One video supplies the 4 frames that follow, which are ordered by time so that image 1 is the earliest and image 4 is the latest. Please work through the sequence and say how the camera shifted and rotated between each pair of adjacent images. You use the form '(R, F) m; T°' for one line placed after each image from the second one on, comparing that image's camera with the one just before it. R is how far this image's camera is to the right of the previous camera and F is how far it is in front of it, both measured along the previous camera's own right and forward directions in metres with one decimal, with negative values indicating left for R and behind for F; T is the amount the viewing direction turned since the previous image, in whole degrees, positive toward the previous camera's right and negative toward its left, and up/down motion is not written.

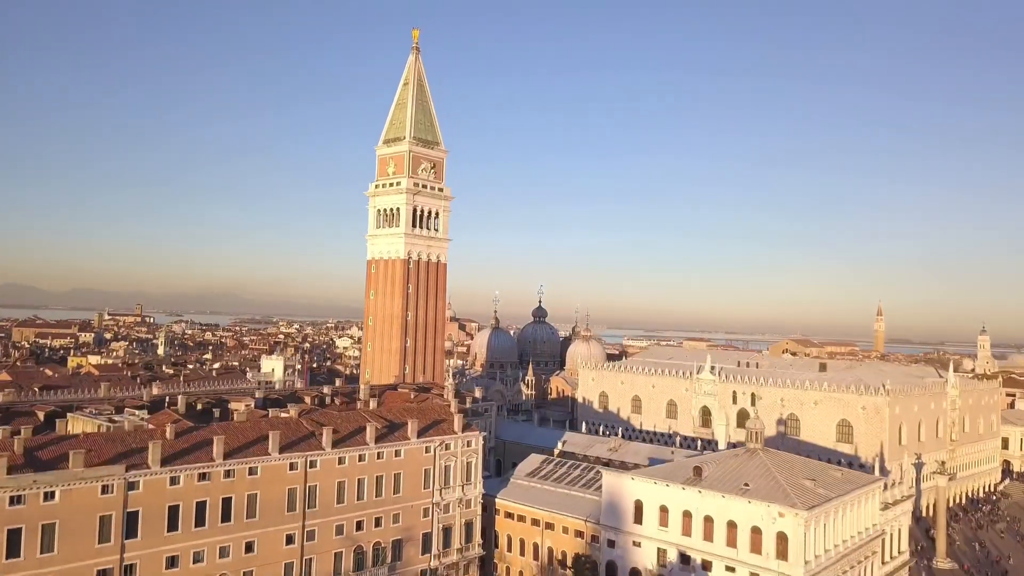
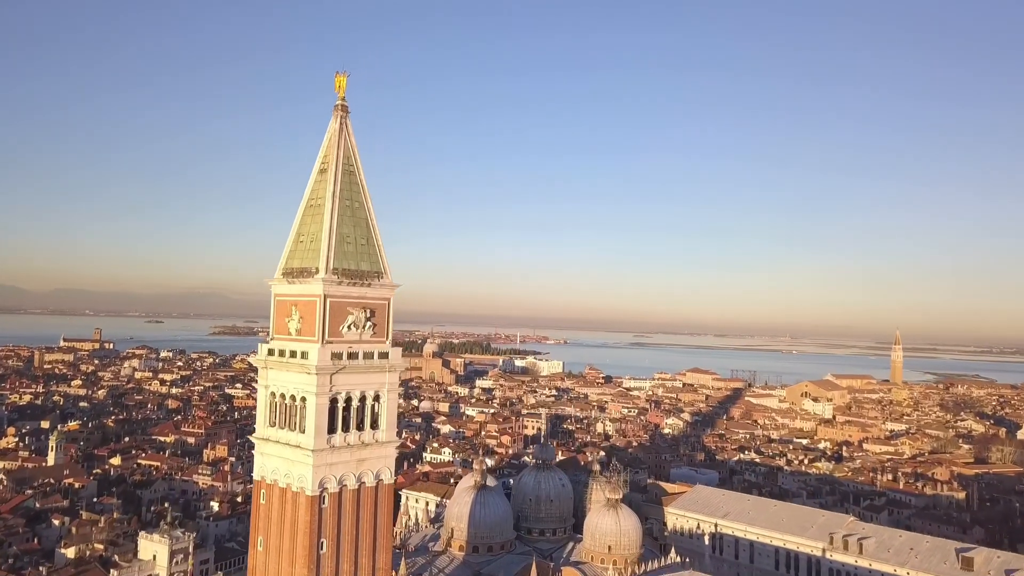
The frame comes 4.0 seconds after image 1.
(-0.2, +17.4) m; +1°
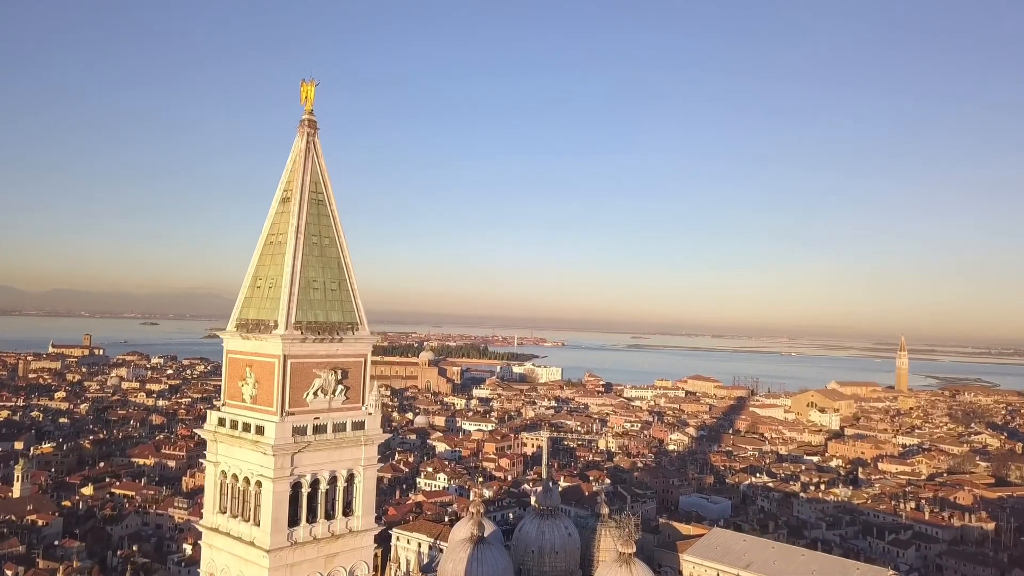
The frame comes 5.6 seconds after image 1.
(-0.1, +4.1) m; 0°
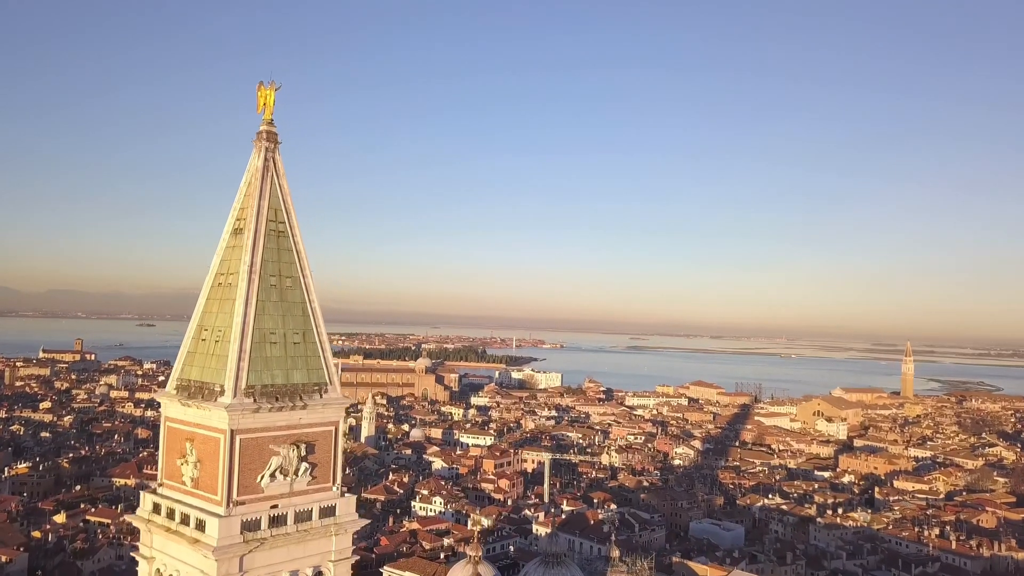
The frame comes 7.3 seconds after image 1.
(-0.1, +3.7) m; 0°
